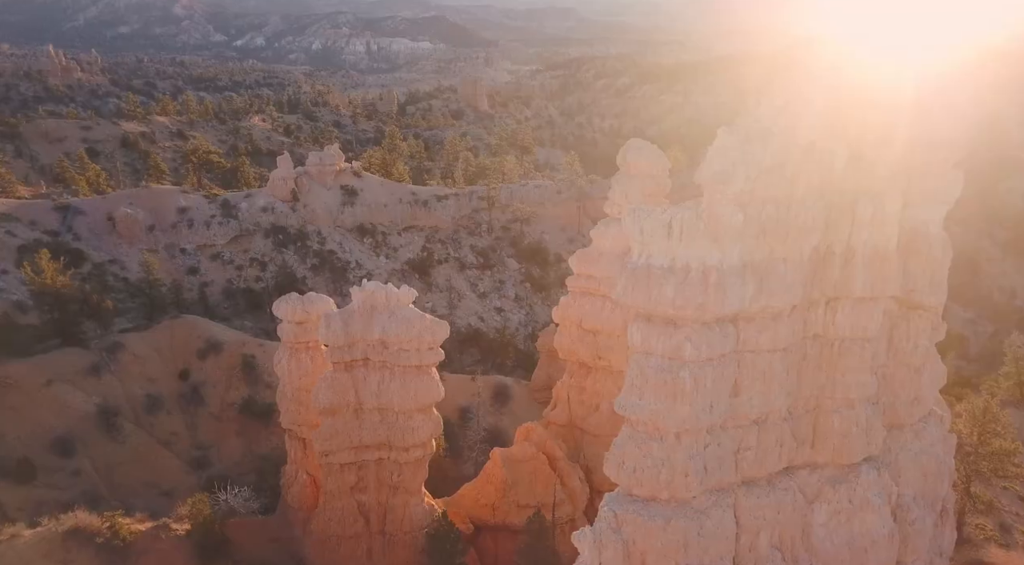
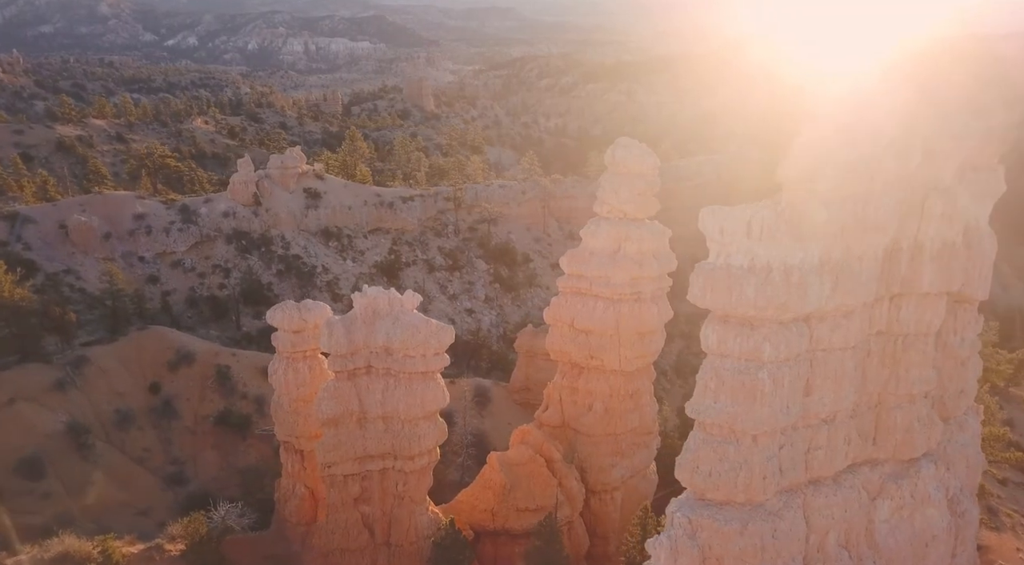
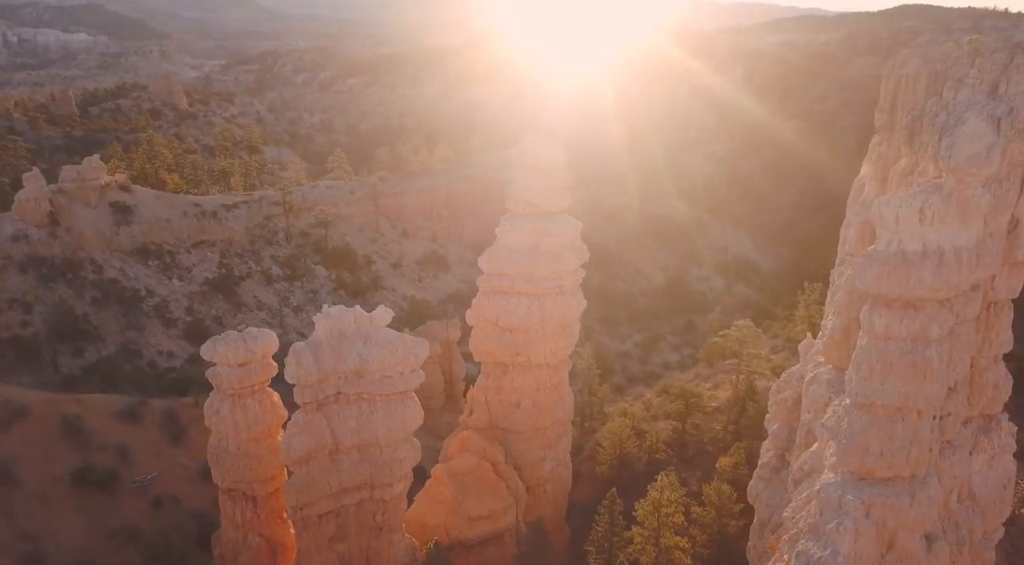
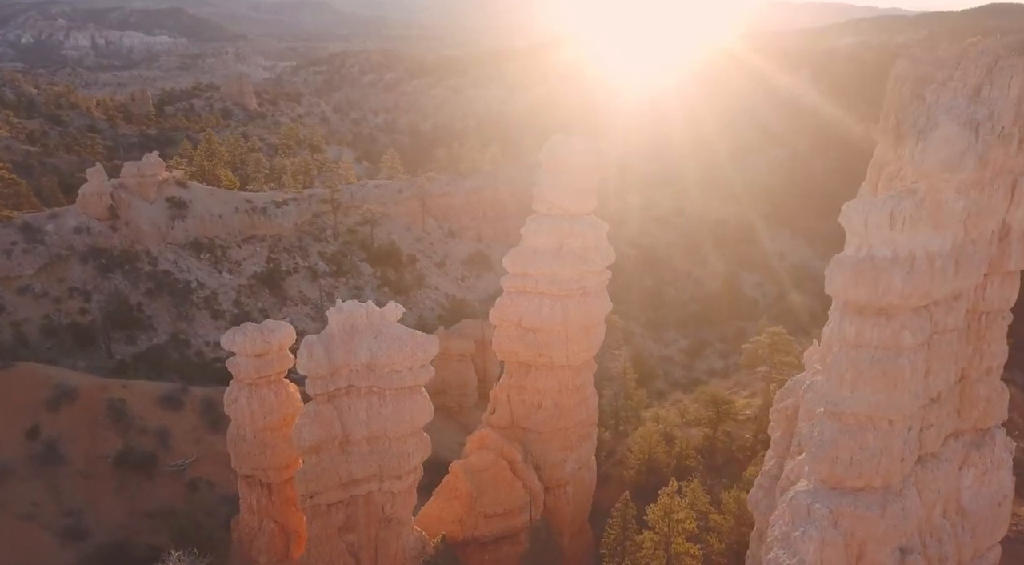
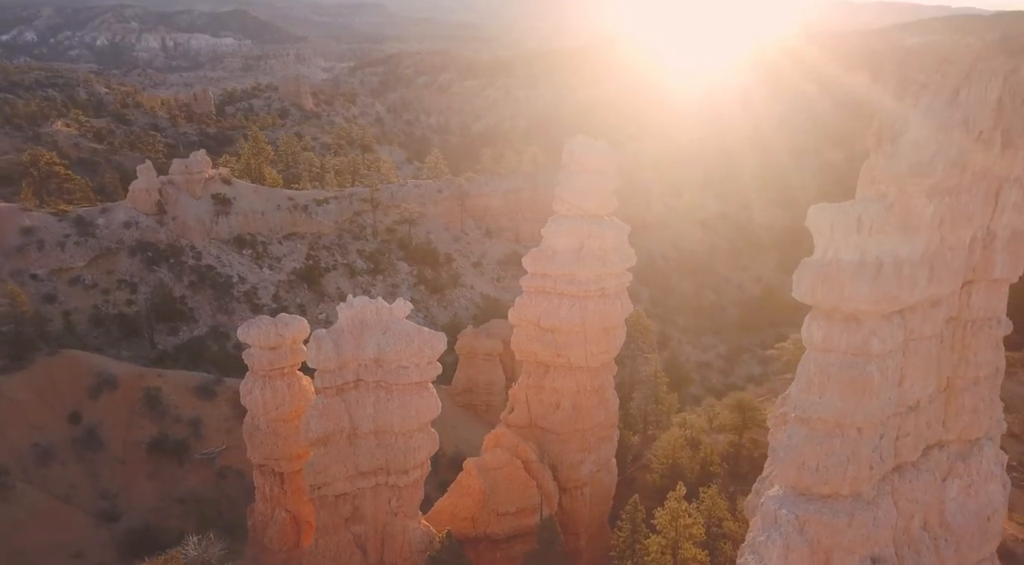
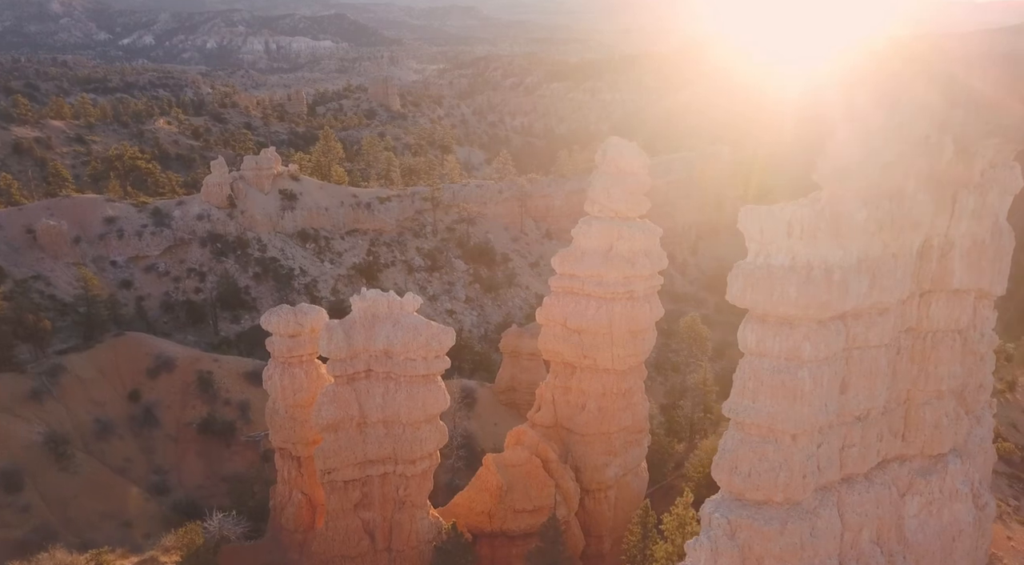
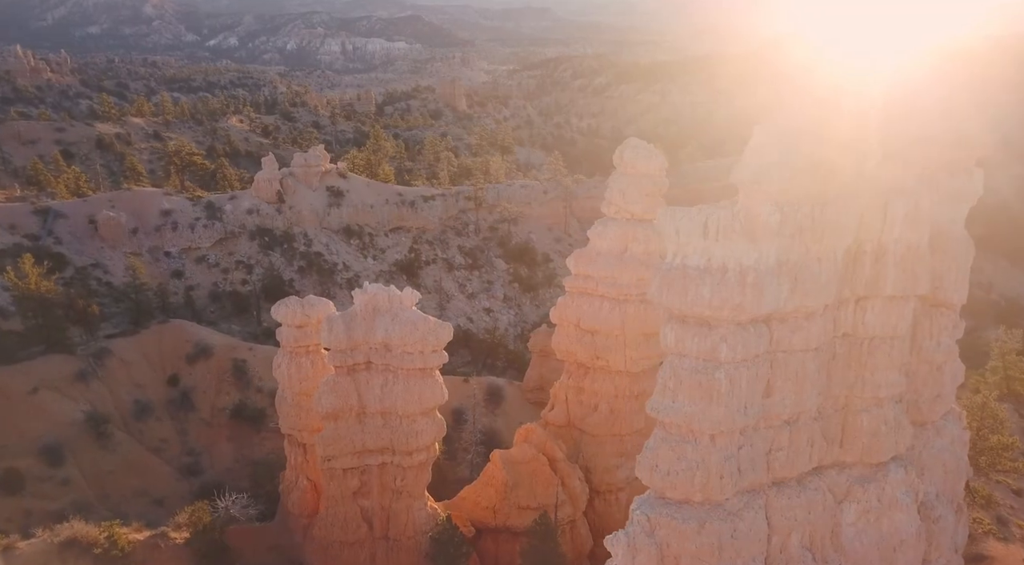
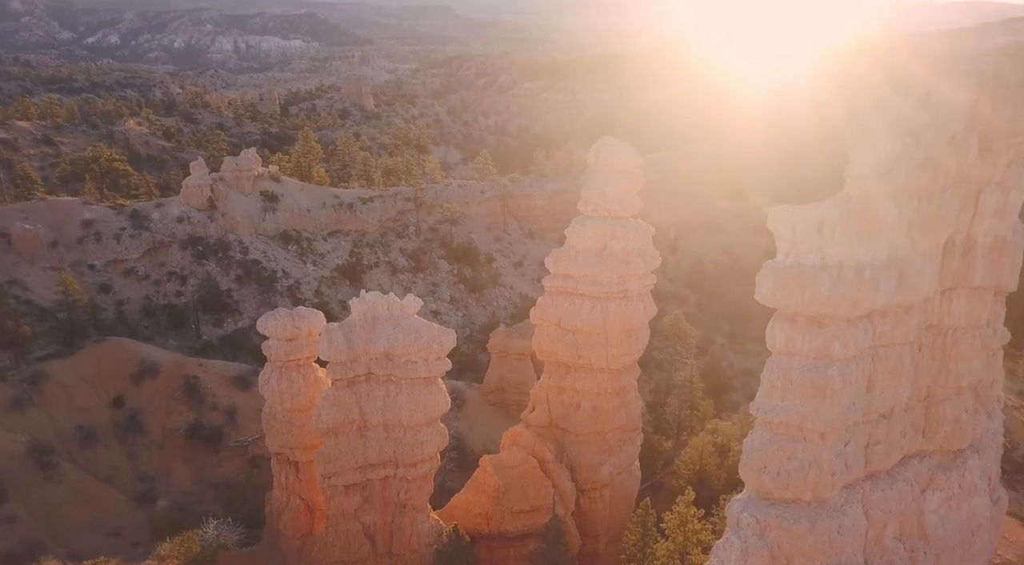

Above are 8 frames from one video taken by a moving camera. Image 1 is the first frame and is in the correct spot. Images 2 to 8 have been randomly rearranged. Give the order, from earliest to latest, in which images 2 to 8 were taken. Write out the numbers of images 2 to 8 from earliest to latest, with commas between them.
7, 2, 6, 8, 5, 4, 3
